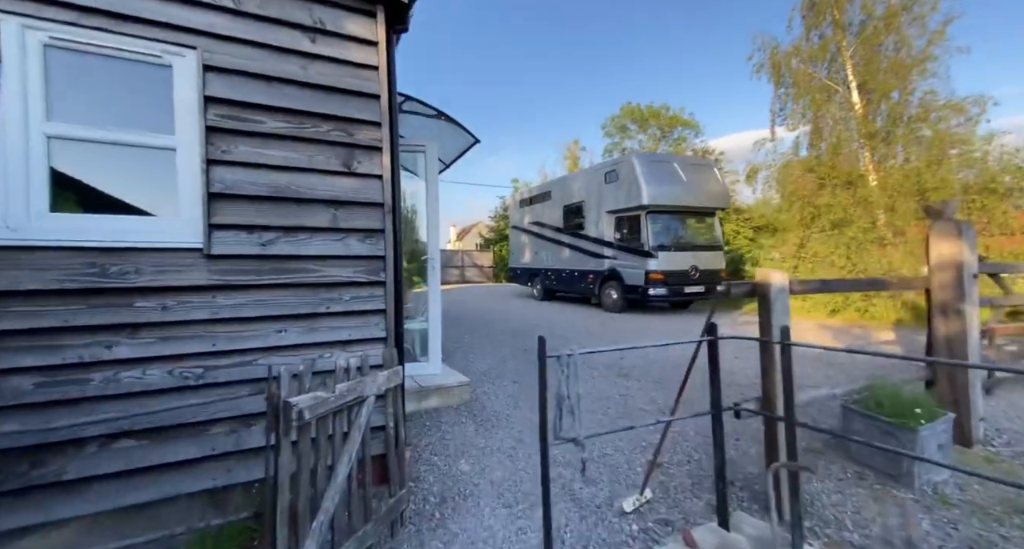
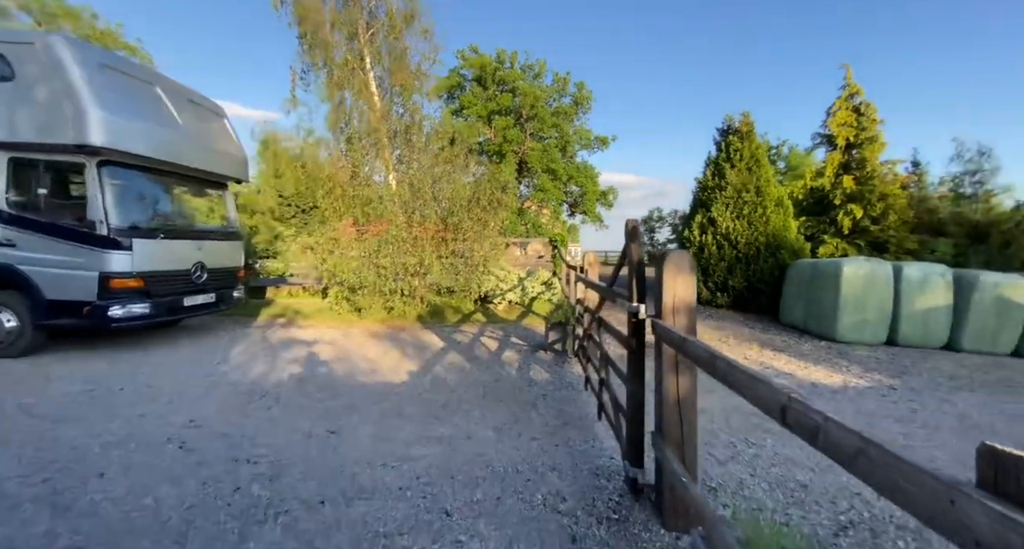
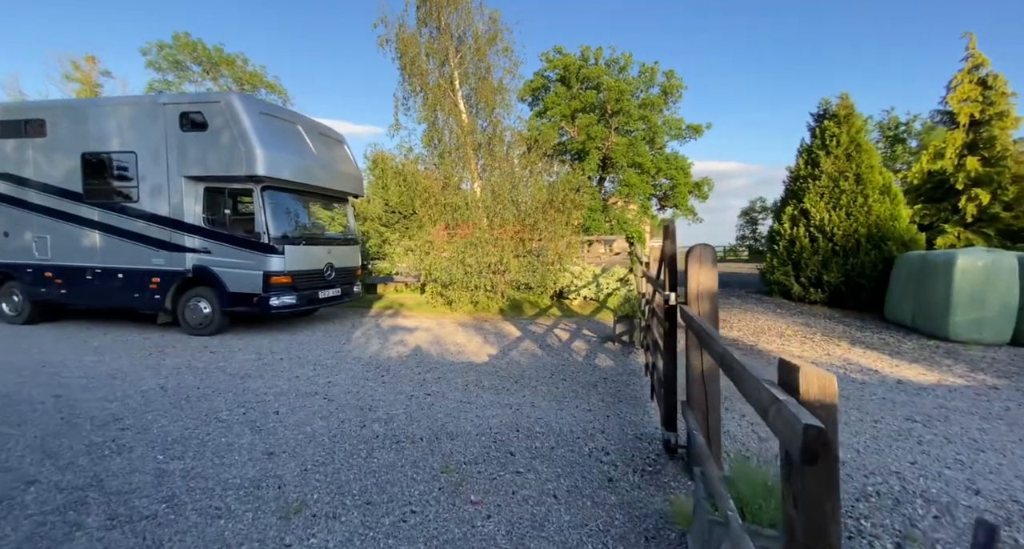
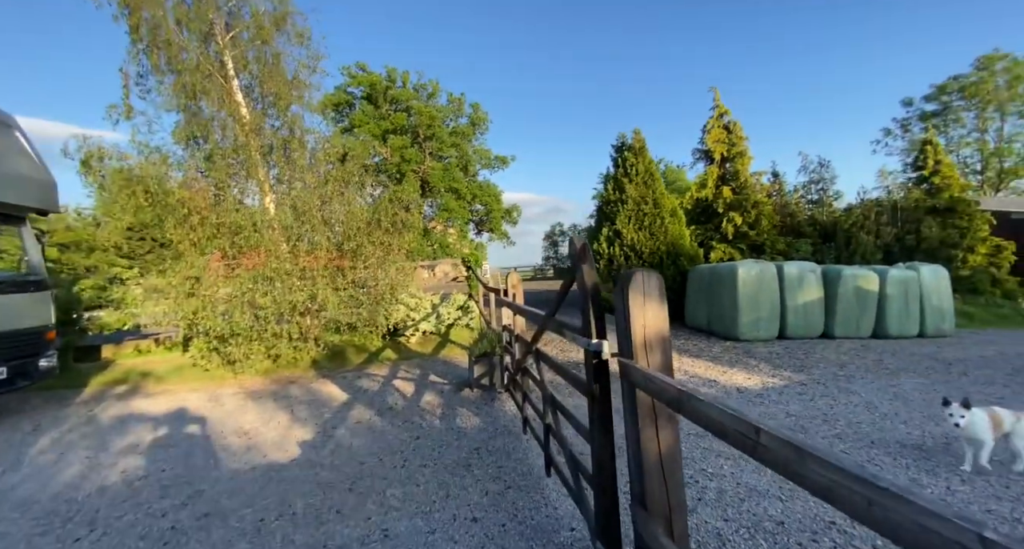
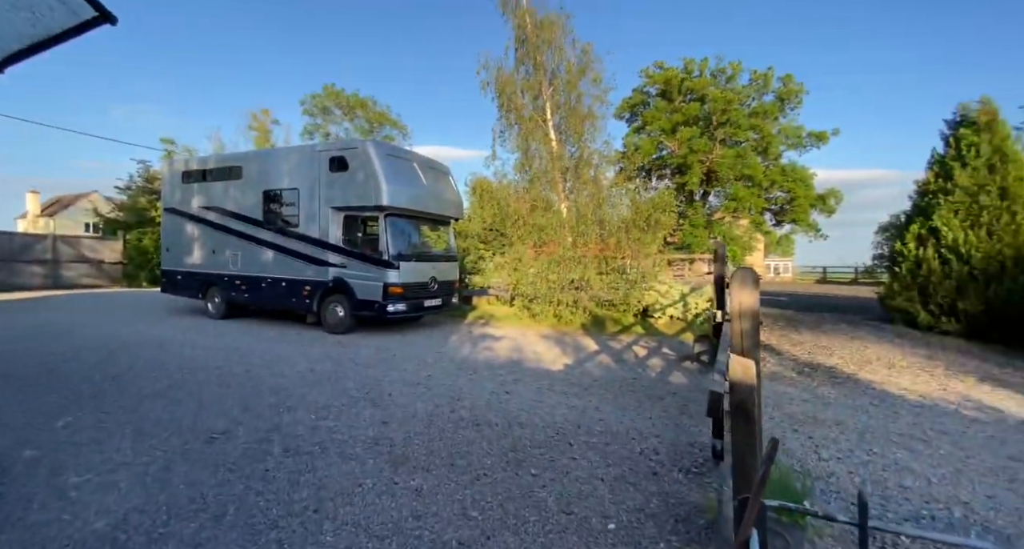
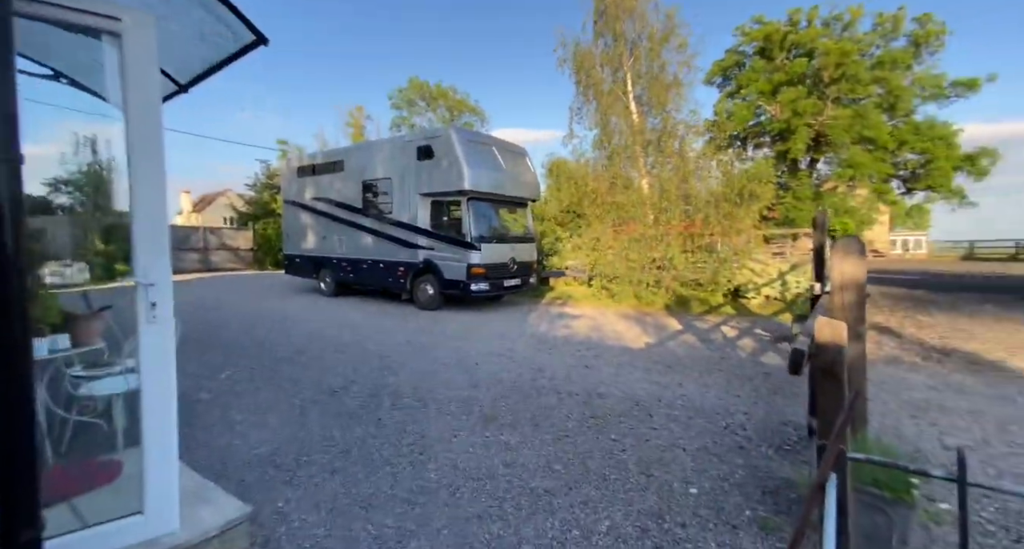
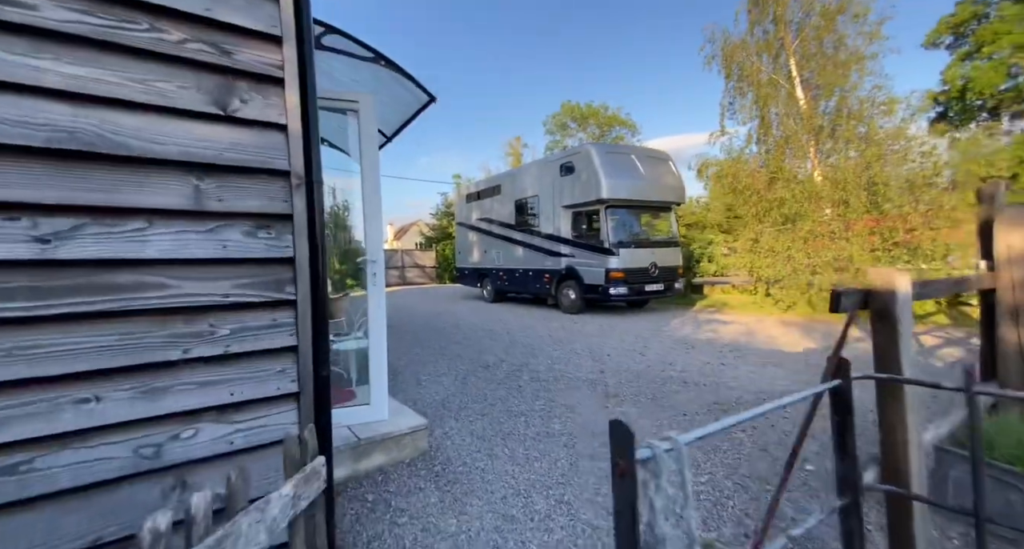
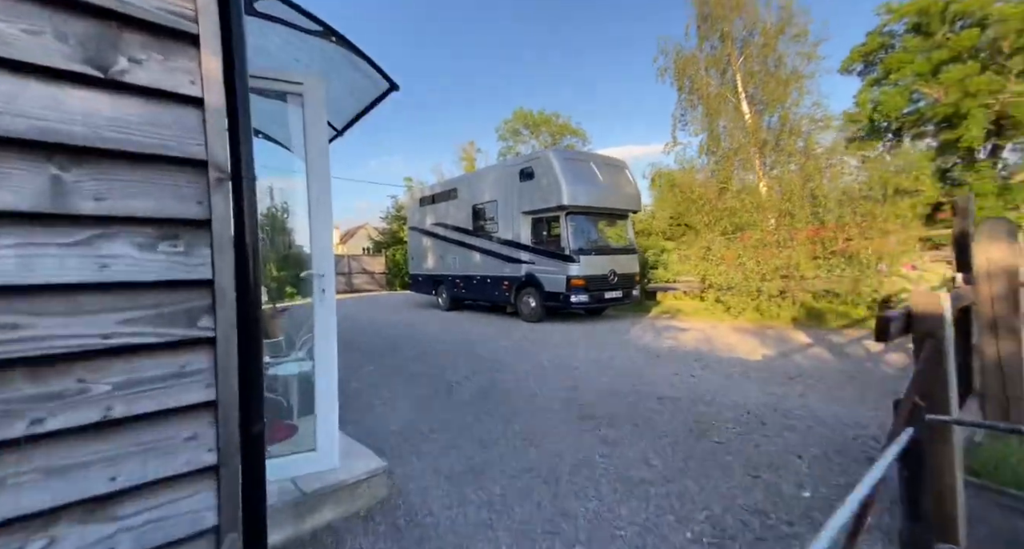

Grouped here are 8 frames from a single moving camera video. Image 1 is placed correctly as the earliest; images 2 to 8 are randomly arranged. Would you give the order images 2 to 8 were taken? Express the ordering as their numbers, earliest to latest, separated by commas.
7, 8, 6, 5, 3, 2, 4
